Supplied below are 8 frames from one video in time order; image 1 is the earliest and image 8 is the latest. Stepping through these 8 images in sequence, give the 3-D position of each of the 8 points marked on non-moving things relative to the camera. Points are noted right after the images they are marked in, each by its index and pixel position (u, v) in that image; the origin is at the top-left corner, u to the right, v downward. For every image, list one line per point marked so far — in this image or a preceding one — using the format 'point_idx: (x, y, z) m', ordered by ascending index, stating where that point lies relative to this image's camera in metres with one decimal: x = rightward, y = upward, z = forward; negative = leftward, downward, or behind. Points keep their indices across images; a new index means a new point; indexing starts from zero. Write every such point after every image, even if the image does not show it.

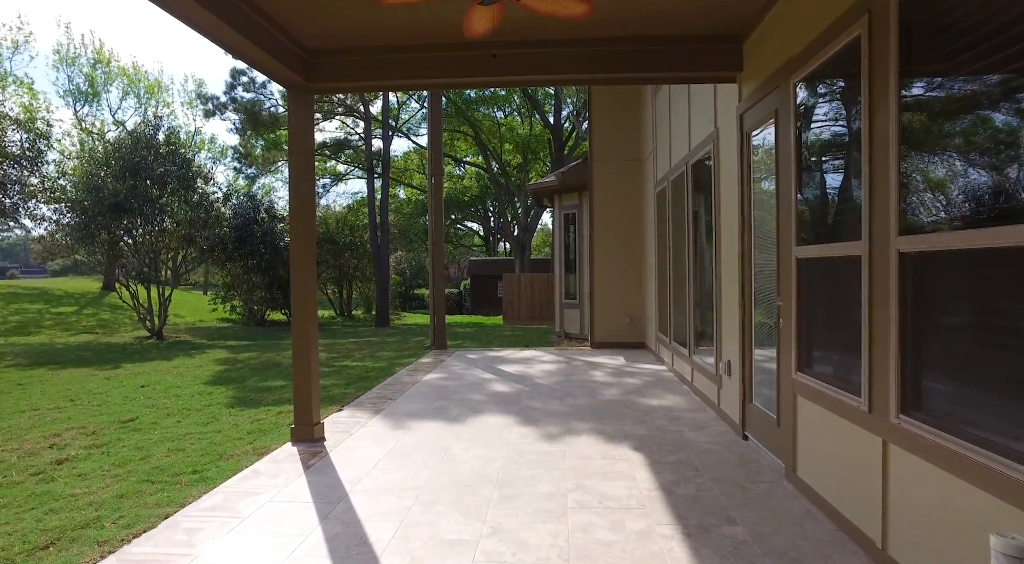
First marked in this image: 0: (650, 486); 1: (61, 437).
0: (+0.8, -1.1, +3.6) m
1: (-3.8, -1.3, +5.6) m
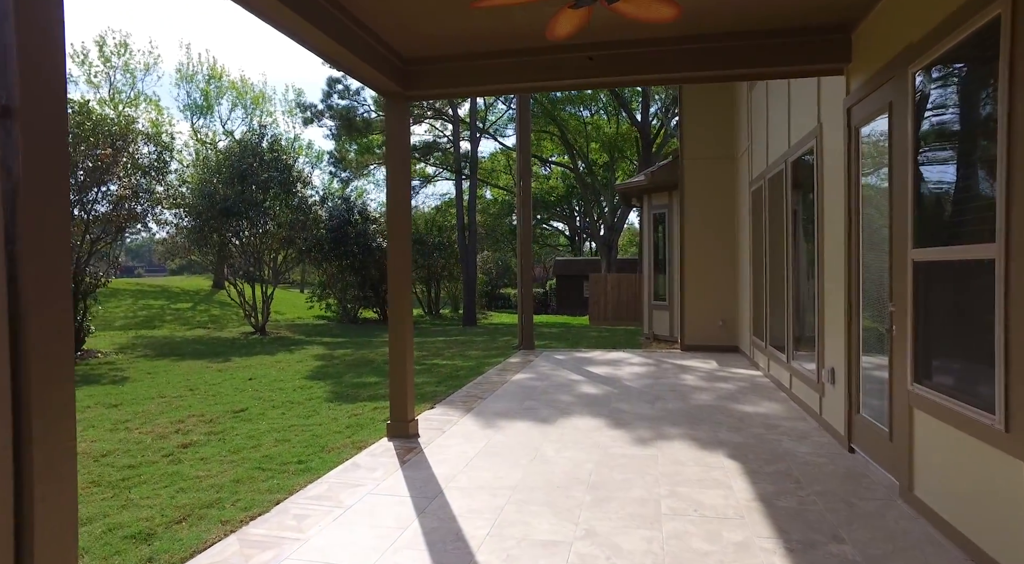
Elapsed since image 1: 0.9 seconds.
0: (+1.2, -1.1, +3.5) m
1: (-3.0, -1.3, +6.1) m
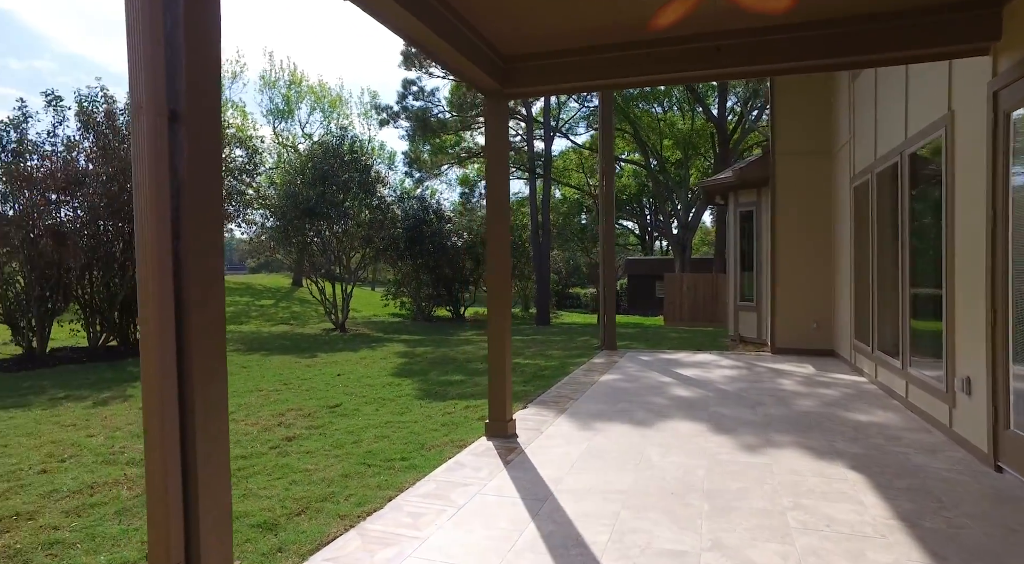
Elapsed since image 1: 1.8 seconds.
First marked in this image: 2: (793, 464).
0: (+1.8, -1.1, +3.2) m
1: (-2.2, -1.3, +6.2) m
2: (+1.8, -1.2, +4.2) m
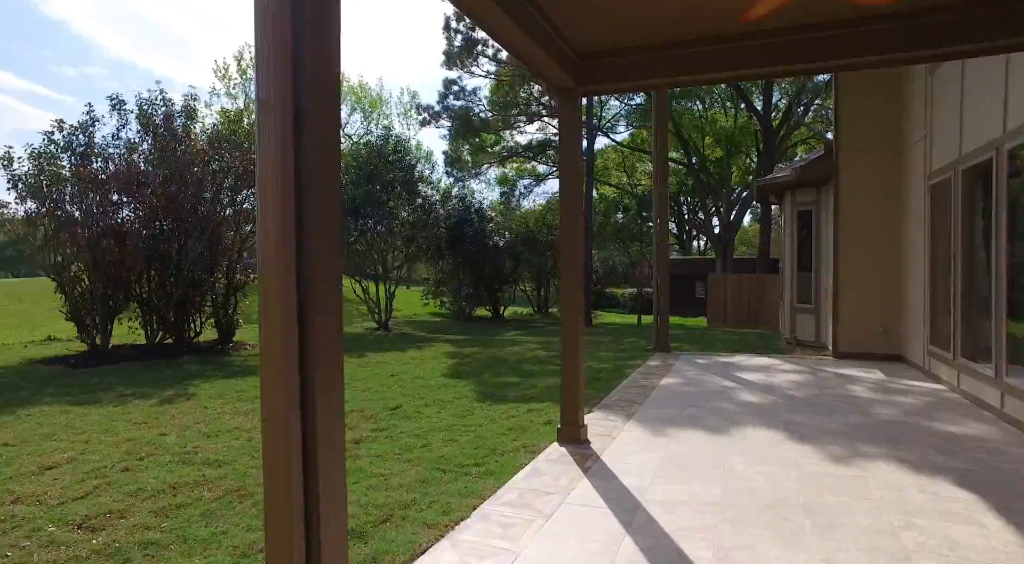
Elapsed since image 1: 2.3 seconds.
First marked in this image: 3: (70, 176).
0: (+2.3, -1.2, +3.0) m
1: (-1.5, -1.3, +6.2) m
2: (+2.3, -1.2, +4.0) m
3: (-6.7, +1.6, +10.0) m
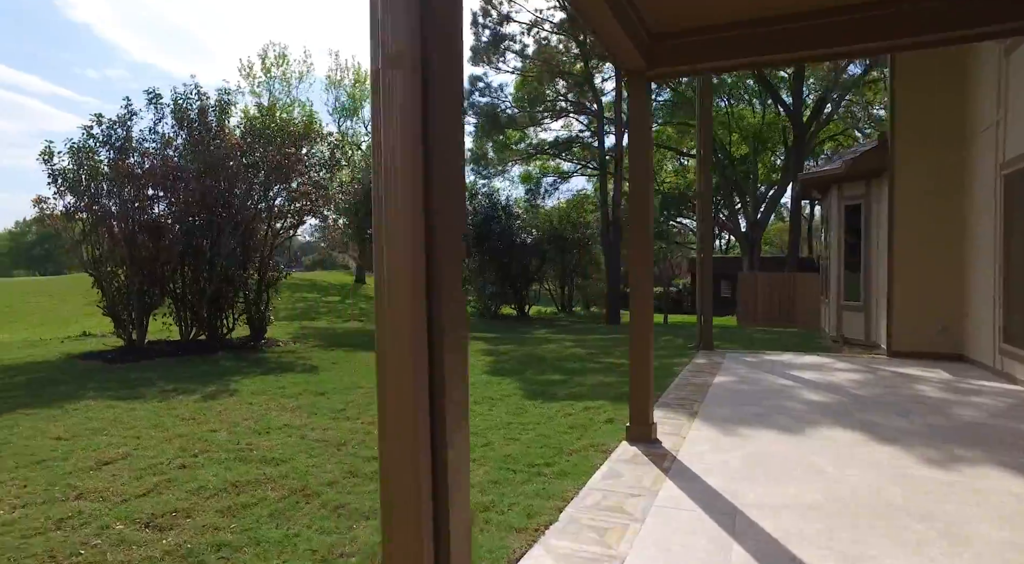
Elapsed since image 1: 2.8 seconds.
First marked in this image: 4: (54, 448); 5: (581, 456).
0: (+2.7, -1.1, +2.7) m
1: (-1.0, -1.2, +6.0) m
2: (+2.7, -1.1, +3.7) m
3: (-6.1, +1.7, +9.9) m
4: (-3.3, -1.2, +4.8) m
5: (+0.5, -1.2, +4.5) m
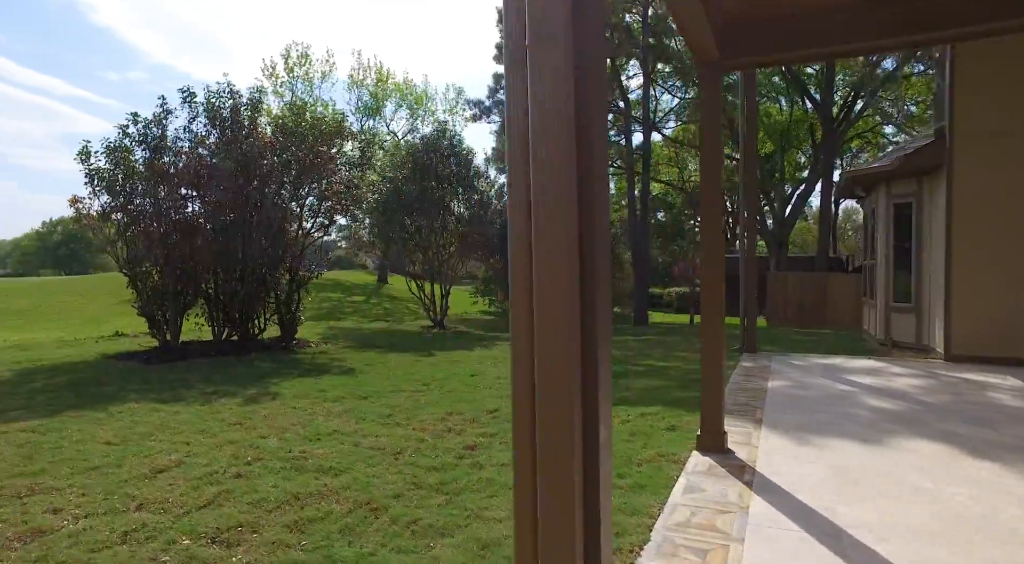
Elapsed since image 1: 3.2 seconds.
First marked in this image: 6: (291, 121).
0: (+3.1, -1.1, +2.5) m
1: (-0.6, -1.2, +5.8) m
2: (+3.2, -1.1, +3.4) m
3: (-5.6, +1.7, +9.8) m
4: (-2.9, -1.2, +4.6) m
5: (+0.9, -1.2, +4.3) m
6: (-3.8, +2.8, +11.3) m
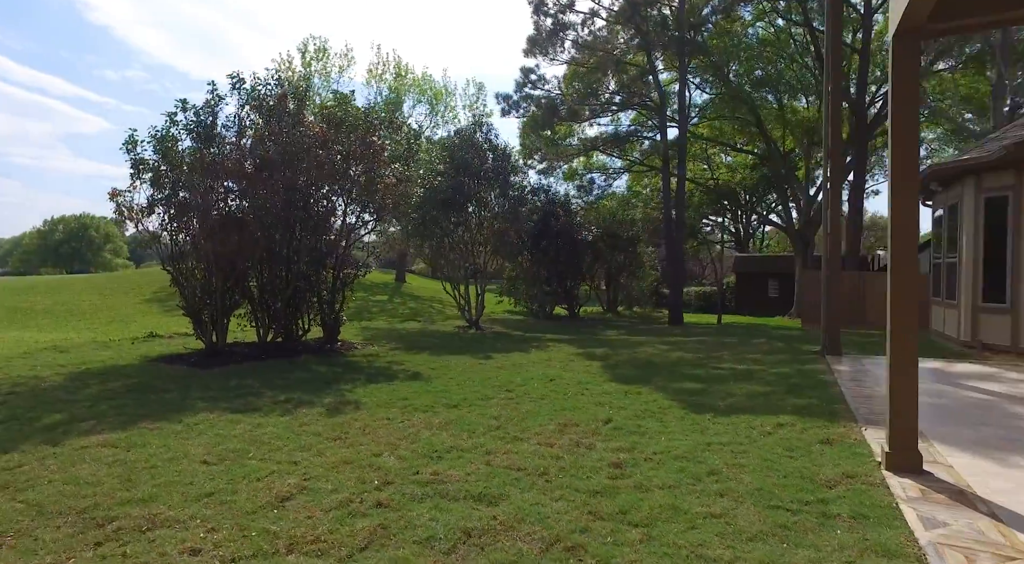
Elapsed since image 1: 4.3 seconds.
0: (+4.2, -1.1, +1.9) m
1: (+0.5, -1.2, +5.3) m
2: (+4.2, -1.1, +2.8) m
3: (-4.6, +1.7, +9.2) m
4: (-1.9, -1.2, +4.0) m
5: (+1.9, -1.2, +3.7) m
6: (-2.8, +2.8, +10.7) m
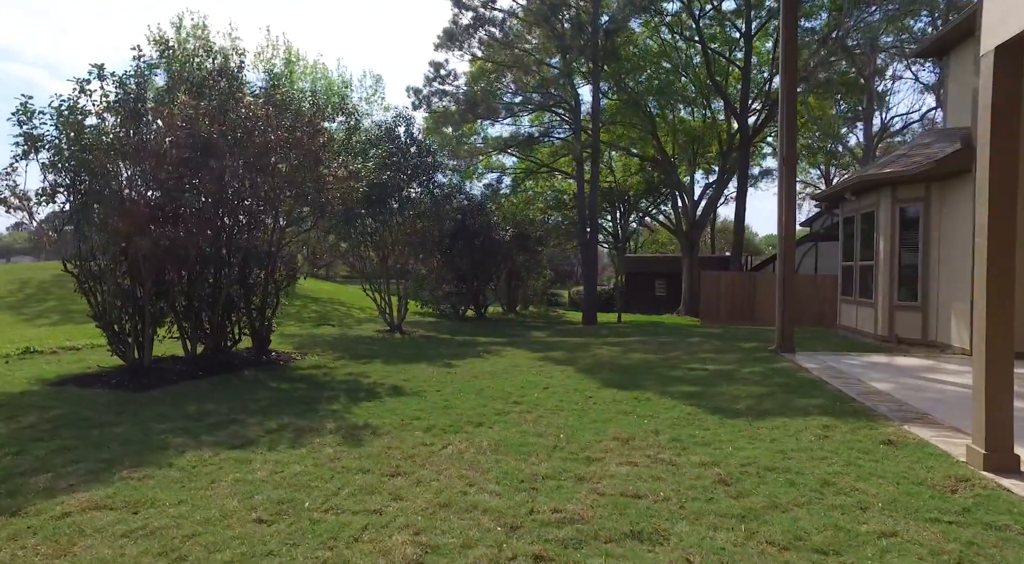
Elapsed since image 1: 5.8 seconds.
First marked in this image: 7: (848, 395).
0: (+5.2, -1.1, +2.3) m
1: (+0.9, -1.2, +4.9) m
2: (+5.1, -1.1, +3.3) m
3: (-4.9, +1.6, +7.7) m
4: (-1.1, -1.2, +3.2) m
5: (+2.7, -1.2, +3.6) m
6: (-3.4, +2.7, +9.5) m
7: (+3.5, -1.1, +6.7) m
